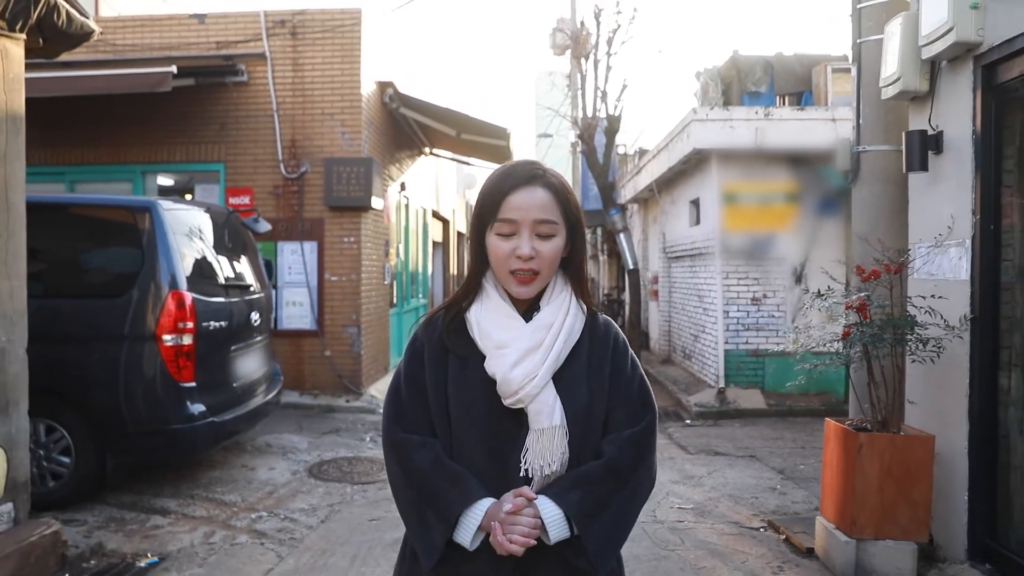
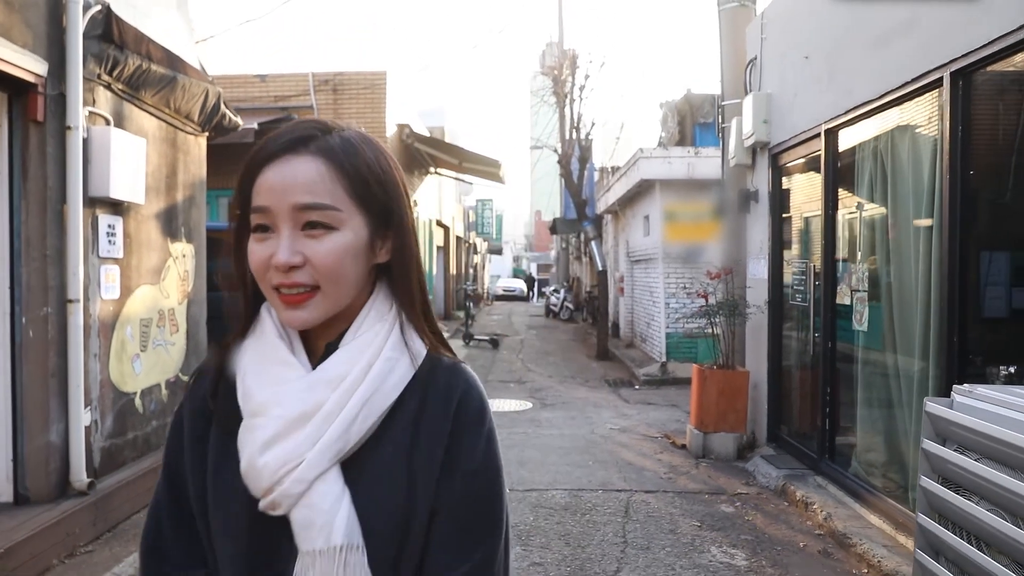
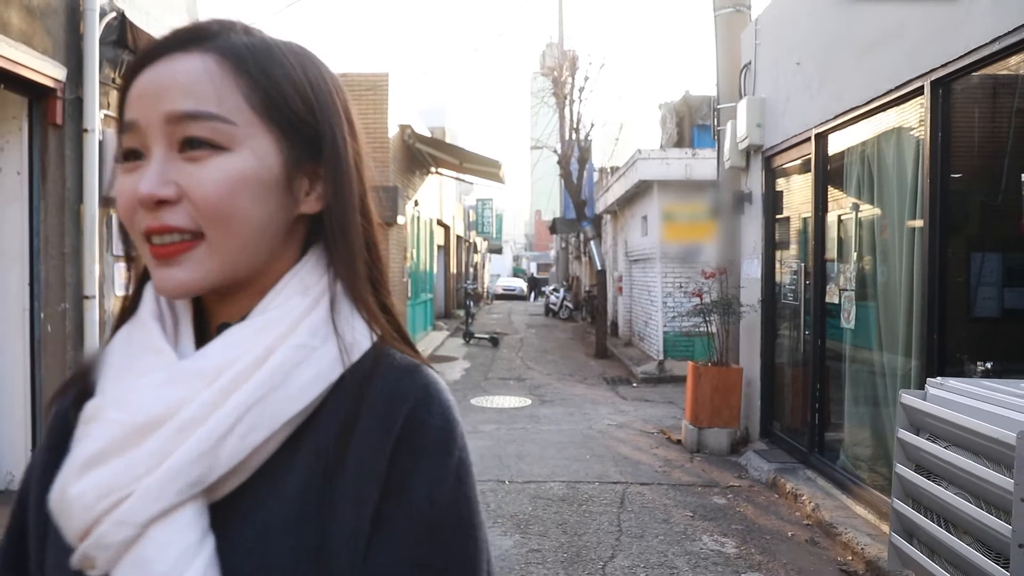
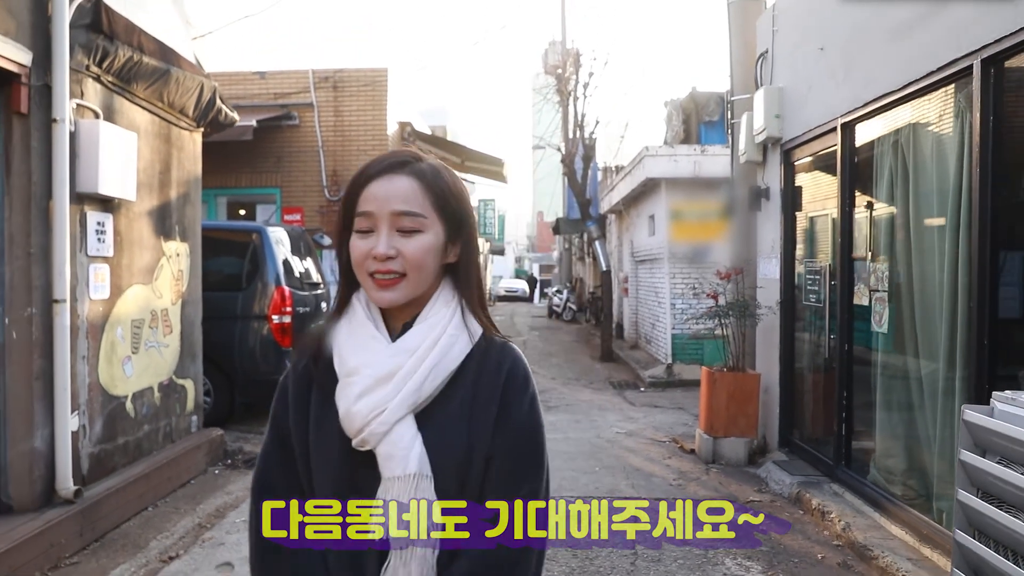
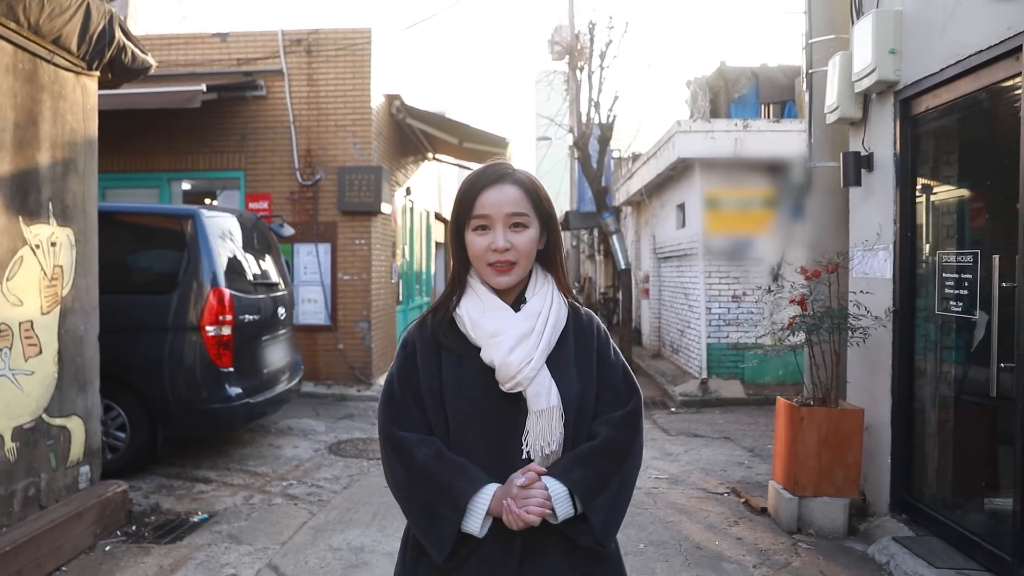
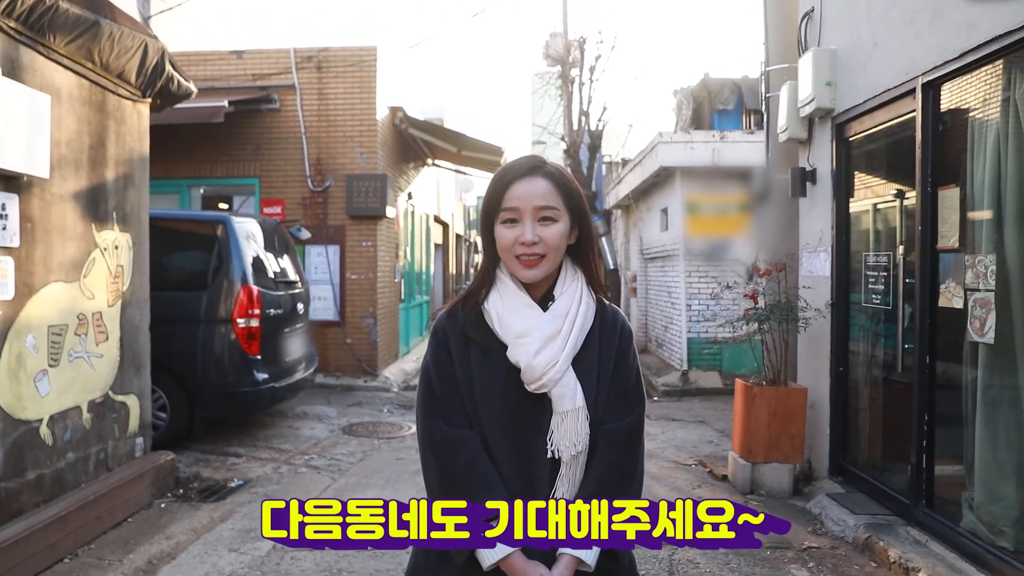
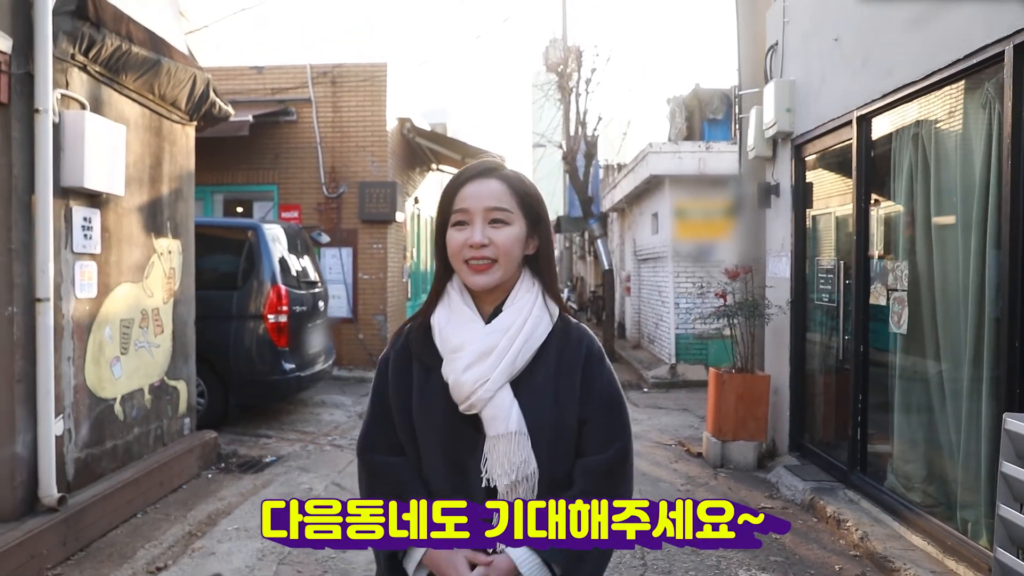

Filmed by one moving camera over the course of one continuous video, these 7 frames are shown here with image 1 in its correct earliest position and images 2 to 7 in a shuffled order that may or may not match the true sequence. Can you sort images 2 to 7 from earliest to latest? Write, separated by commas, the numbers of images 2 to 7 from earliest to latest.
5, 6, 7, 4, 2, 3
